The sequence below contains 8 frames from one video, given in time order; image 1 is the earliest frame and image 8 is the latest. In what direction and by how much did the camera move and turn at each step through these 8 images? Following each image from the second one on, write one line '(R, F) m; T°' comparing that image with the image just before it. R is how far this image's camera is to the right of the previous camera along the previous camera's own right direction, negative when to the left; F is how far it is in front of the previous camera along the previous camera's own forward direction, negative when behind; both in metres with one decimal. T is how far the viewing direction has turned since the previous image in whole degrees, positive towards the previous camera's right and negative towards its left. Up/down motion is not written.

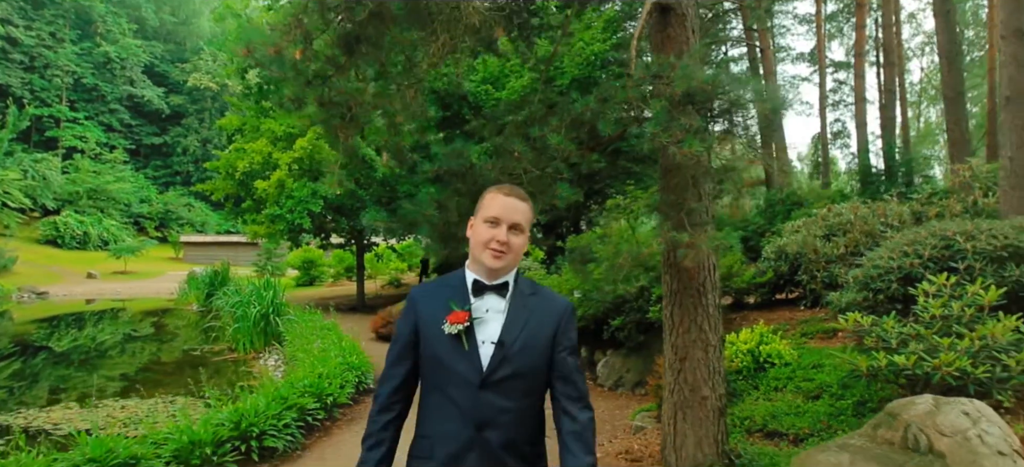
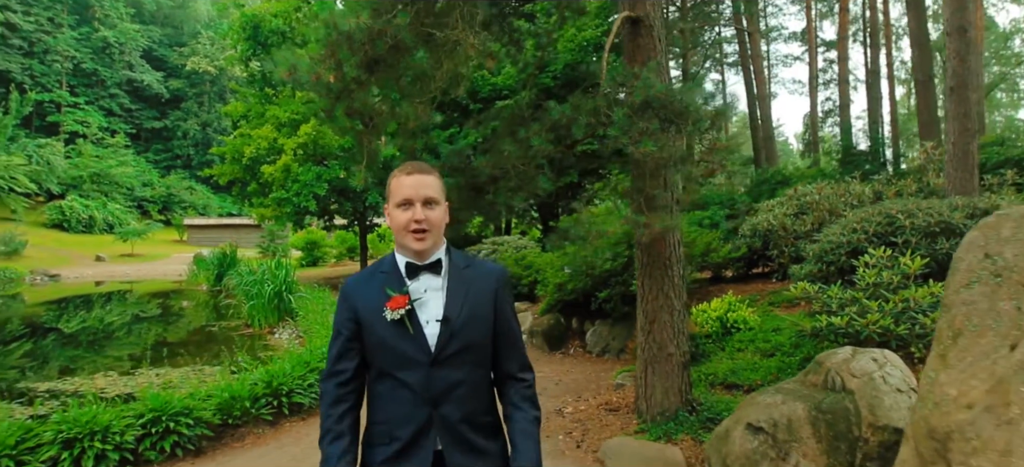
(+0.1, -0.9) m; 0°
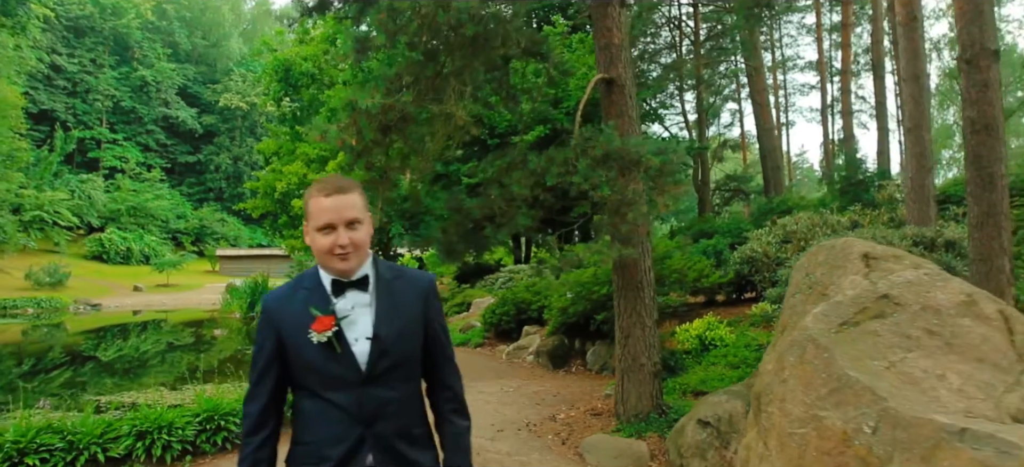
(+0.3, -1.1) m; -2°
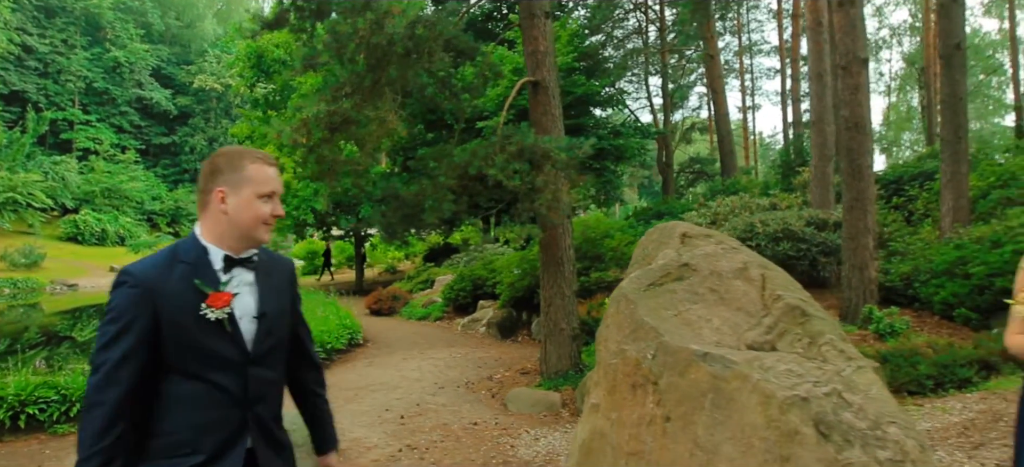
(+0.6, -1.1) m; +2°
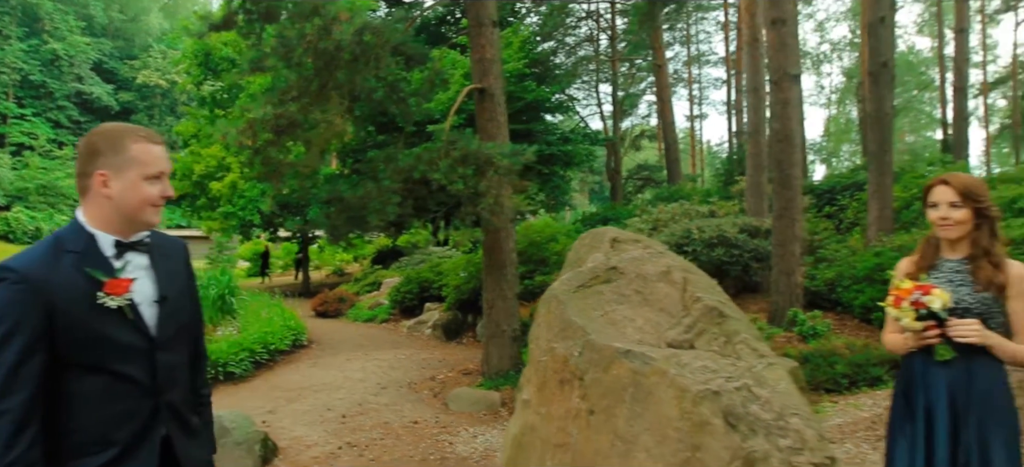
(+0.1, -0.2) m; +4°
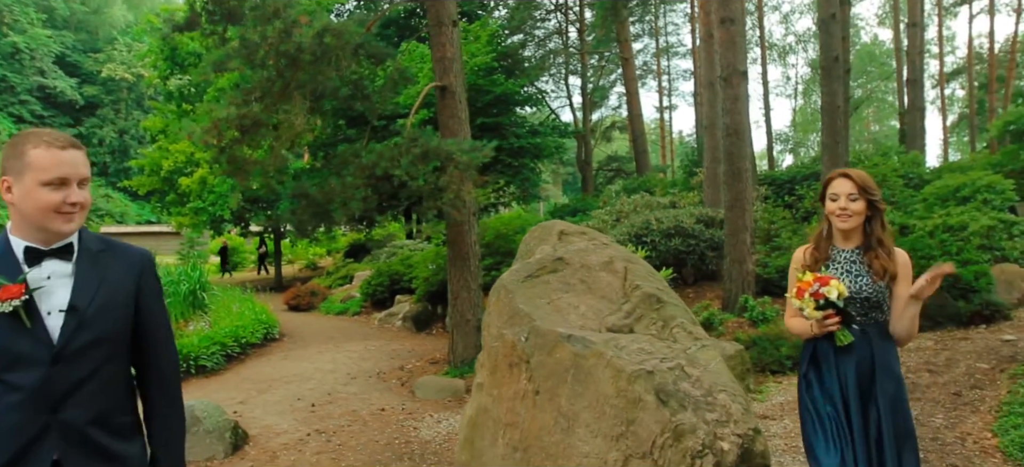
(+0.2, -0.3) m; +2°
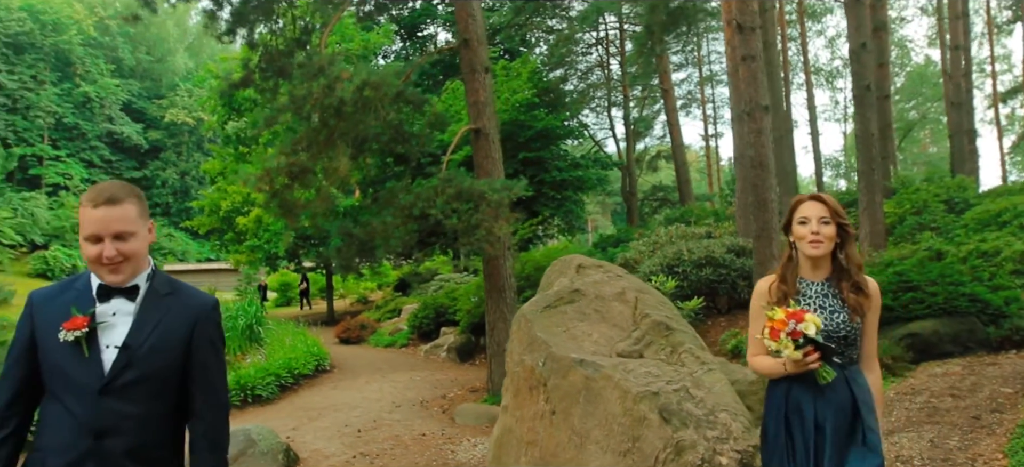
(+0.2, -0.5) m; -4°
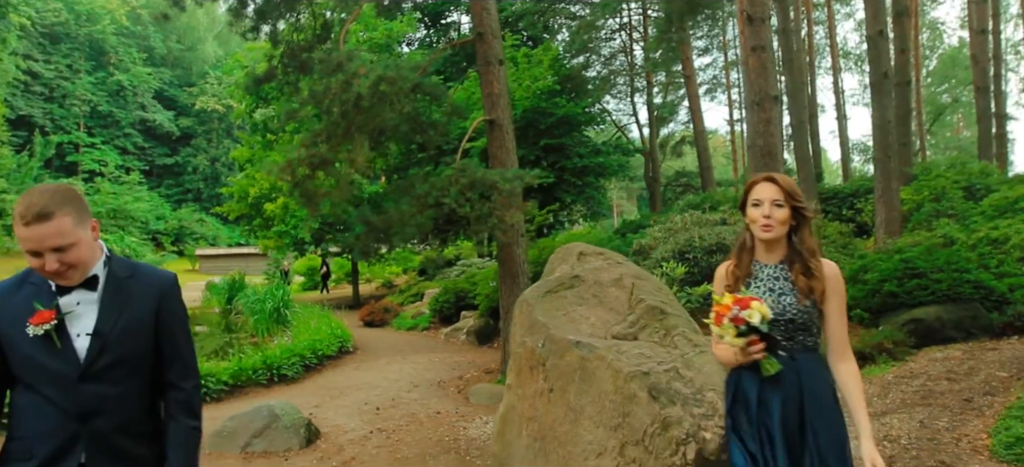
(+0.2, -0.3) m; -2°
